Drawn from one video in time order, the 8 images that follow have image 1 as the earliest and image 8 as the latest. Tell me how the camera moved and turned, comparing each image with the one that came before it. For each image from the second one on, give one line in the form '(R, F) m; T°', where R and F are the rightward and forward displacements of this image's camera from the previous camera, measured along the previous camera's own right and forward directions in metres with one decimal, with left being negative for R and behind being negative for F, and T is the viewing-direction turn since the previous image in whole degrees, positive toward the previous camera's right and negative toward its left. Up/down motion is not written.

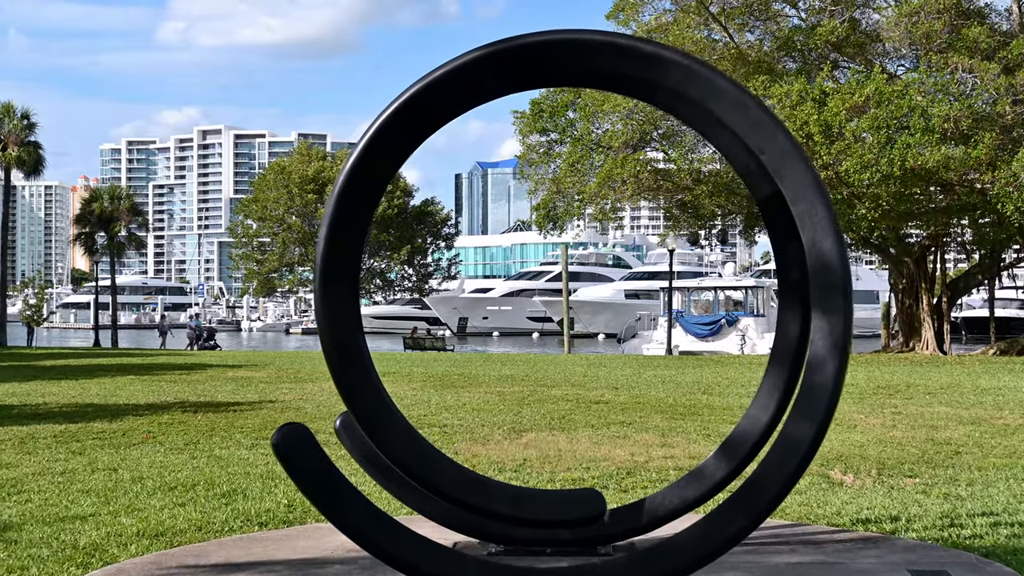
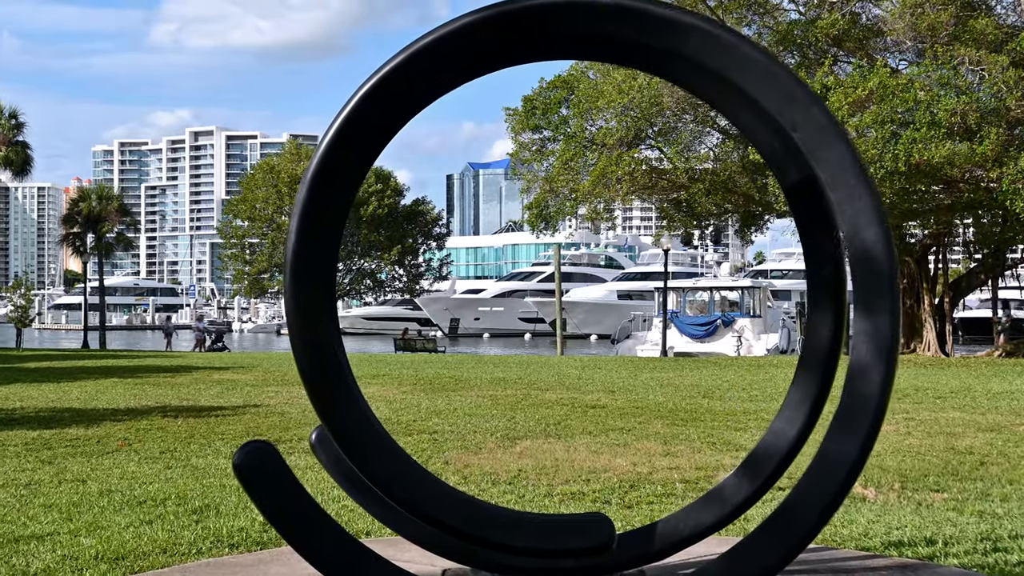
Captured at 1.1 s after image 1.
(0.0, +0.4) m; 0°
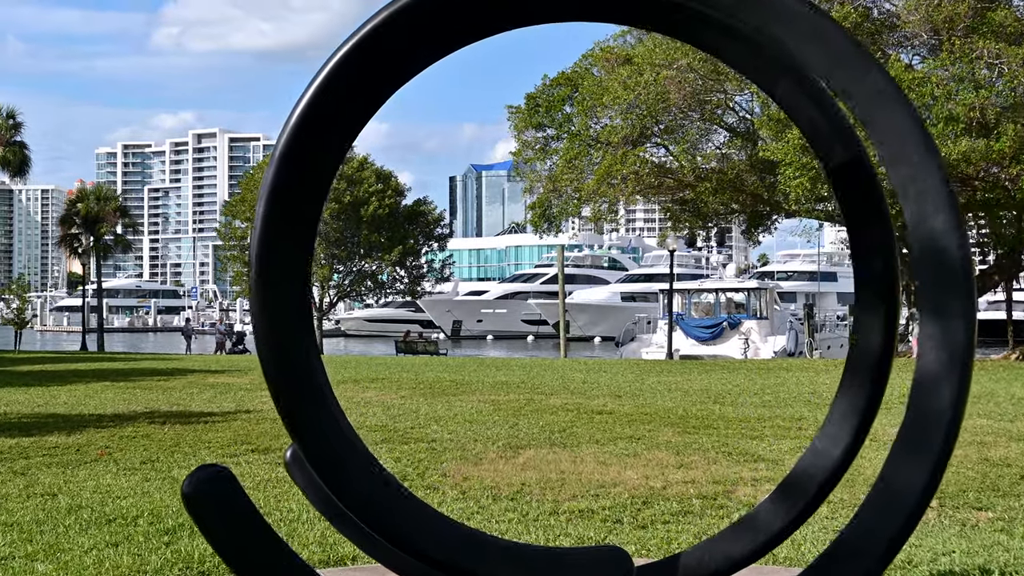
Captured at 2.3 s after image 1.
(0.0, +0.4) m; 0°
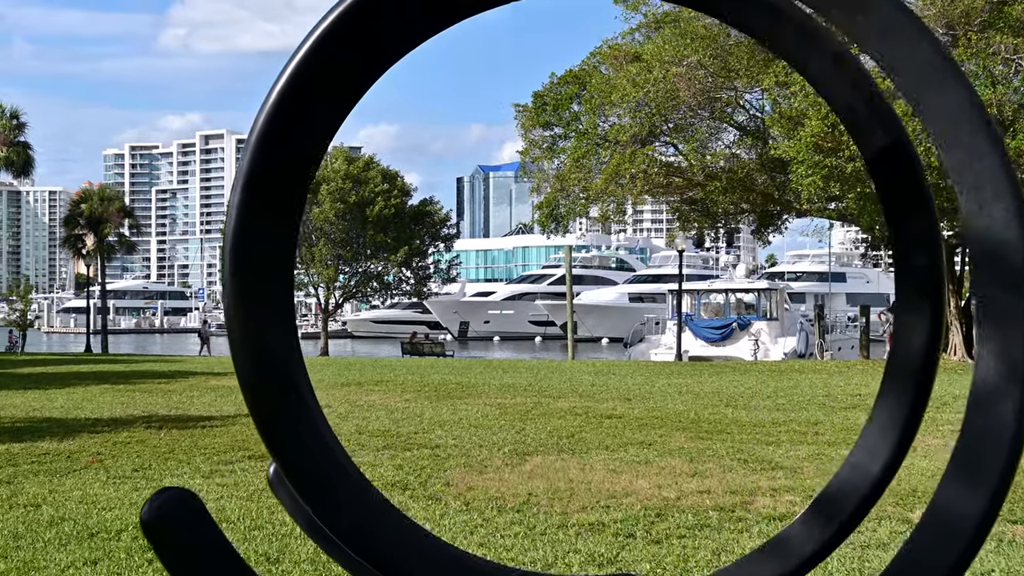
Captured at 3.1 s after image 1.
(0.0, +0.3) m; 0°
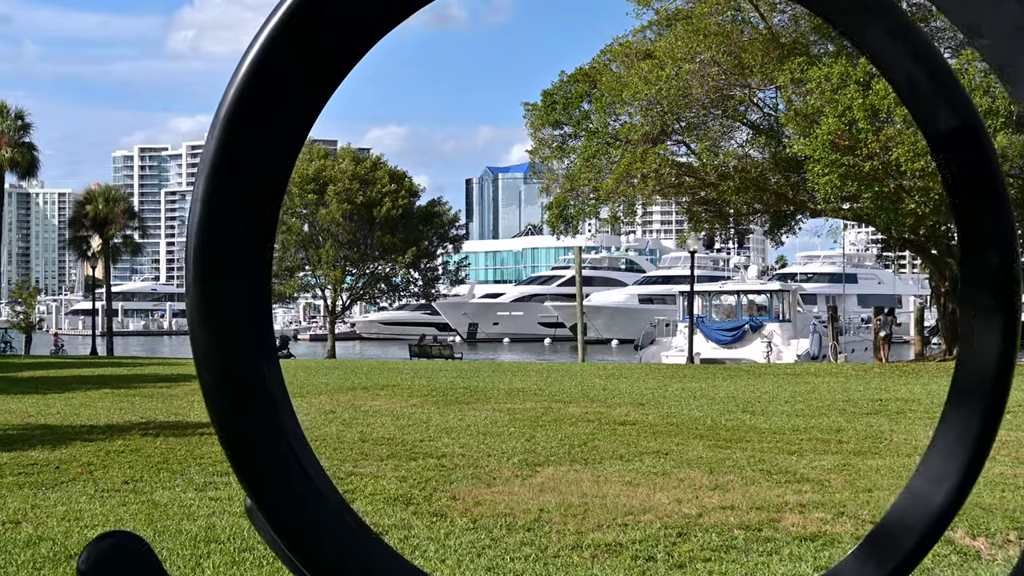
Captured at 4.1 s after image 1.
(0.0, +0.3) m; -1°
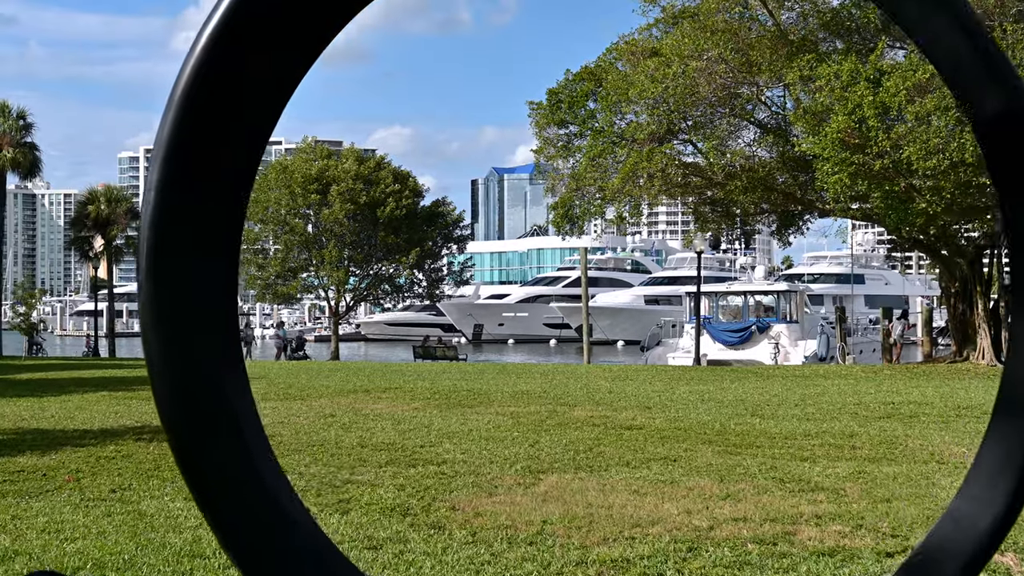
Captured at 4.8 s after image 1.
(0.0, +0.2) m; 0°
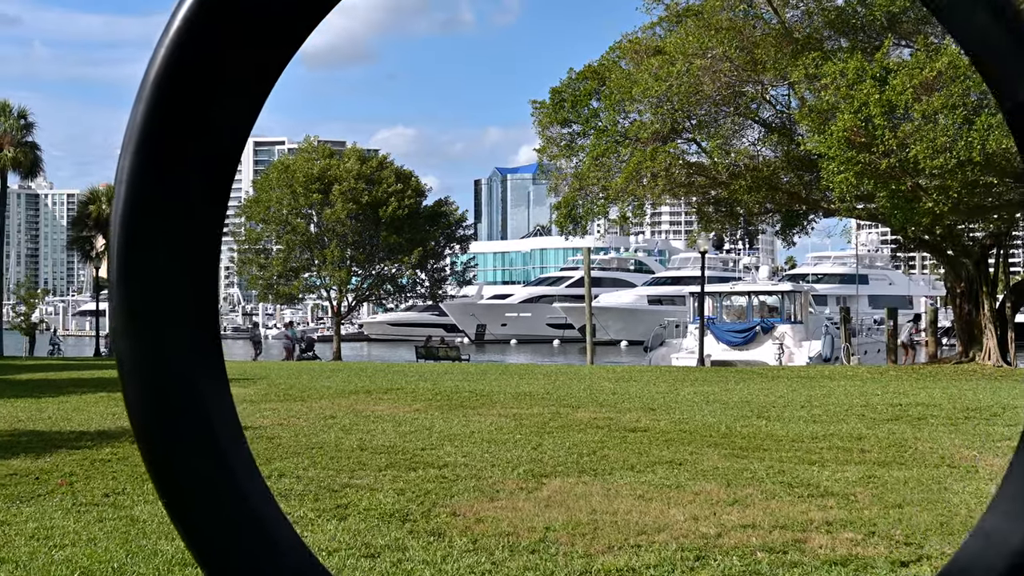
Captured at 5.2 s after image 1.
(0.0, +0.1) m; 0°
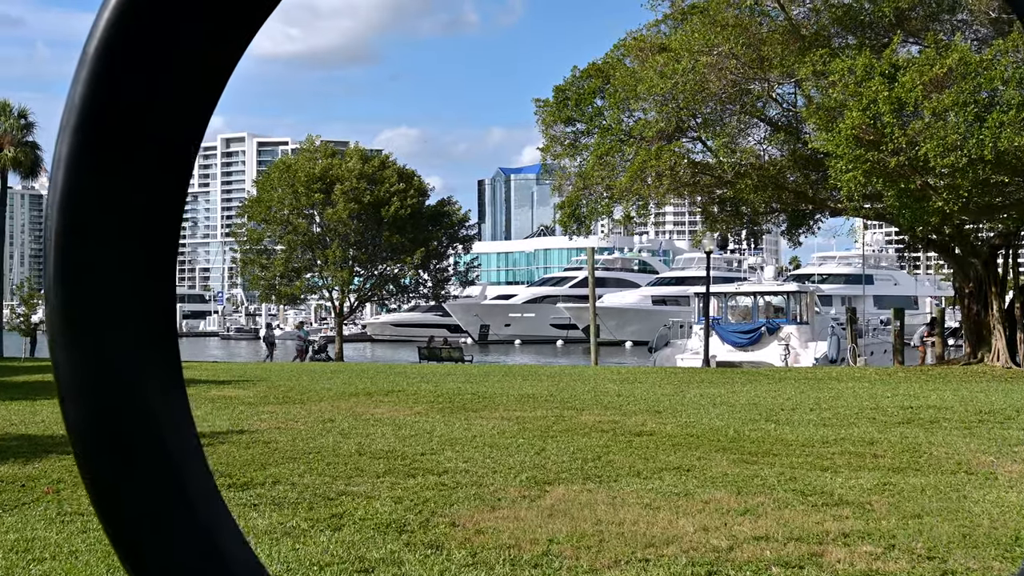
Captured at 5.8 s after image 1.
(0.0, +0.2) m; 0°
